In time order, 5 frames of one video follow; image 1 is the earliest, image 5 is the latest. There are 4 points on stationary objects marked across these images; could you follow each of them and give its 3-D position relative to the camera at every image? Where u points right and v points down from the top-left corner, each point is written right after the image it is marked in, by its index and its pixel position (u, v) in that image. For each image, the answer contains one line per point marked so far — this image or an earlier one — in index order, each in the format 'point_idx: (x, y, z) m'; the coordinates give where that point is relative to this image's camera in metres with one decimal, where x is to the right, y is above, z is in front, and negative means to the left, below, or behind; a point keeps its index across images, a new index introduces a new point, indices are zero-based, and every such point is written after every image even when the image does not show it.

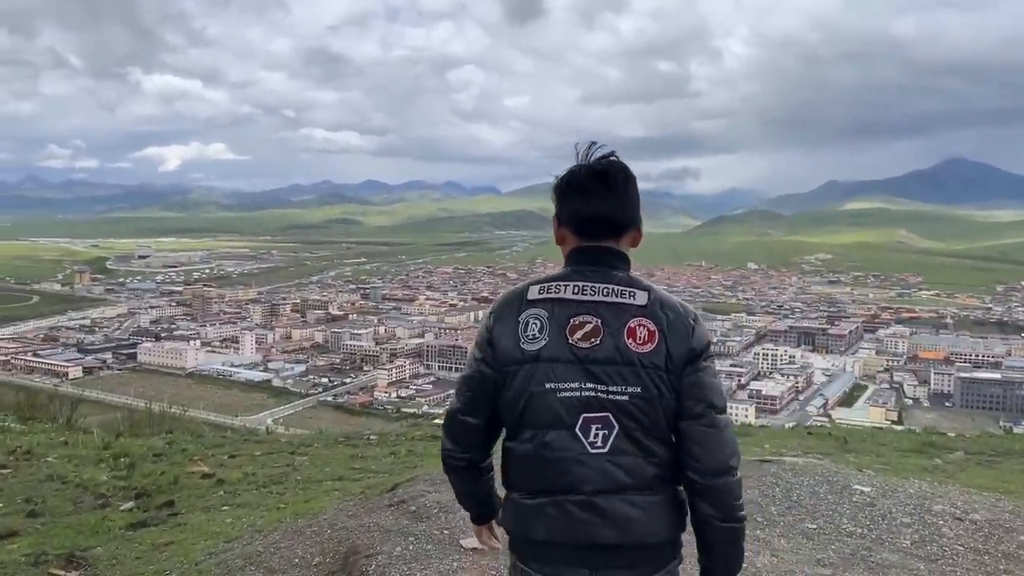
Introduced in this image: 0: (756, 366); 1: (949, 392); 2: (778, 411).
0: (+5.4, -1.6, +17.9) m
1: (+7.8, -1.8, +14.7) m
2: (+4.7, -2.0, +14.1) m
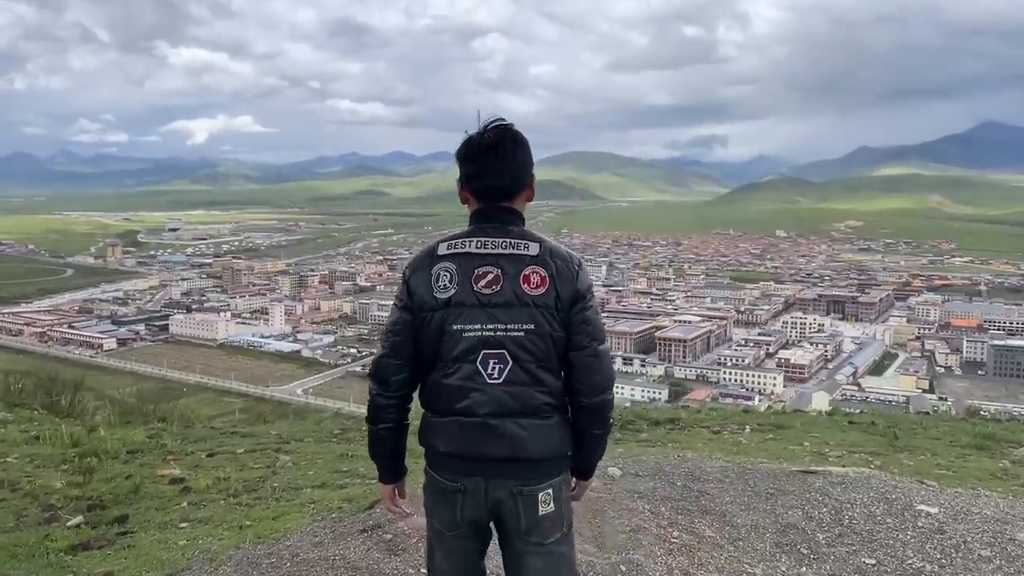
0: (+5.9, -0.9, +17.4) m
1: (+8.2, -1.2, +14.1) m
2: (+5.0, -1.5, +13.6) m
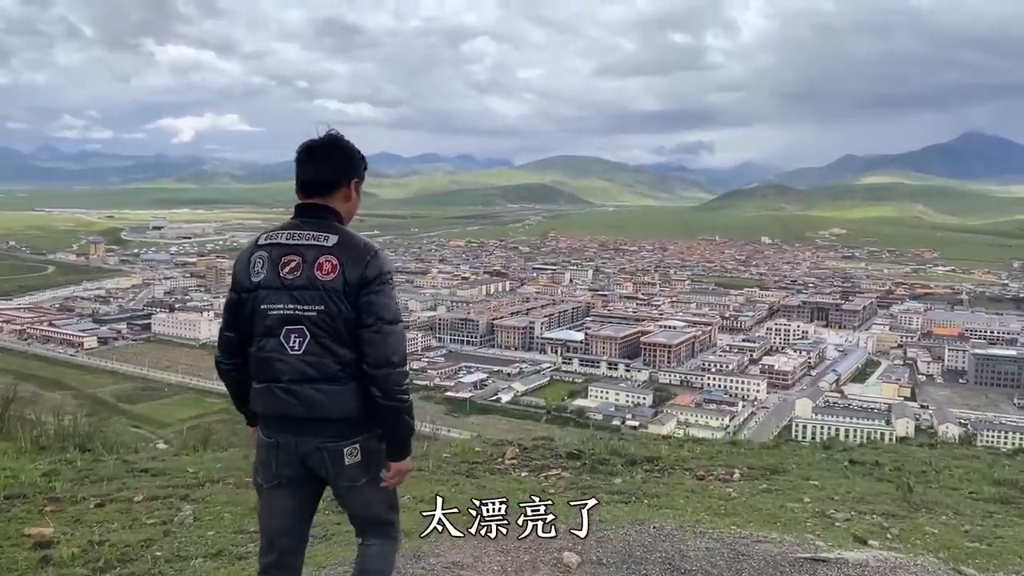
0: (+5.5, -1.1, +17.0) m
1: (+7.9, -1.4, +13.7) m
2: (+4.7, -1.6, +13.2) m
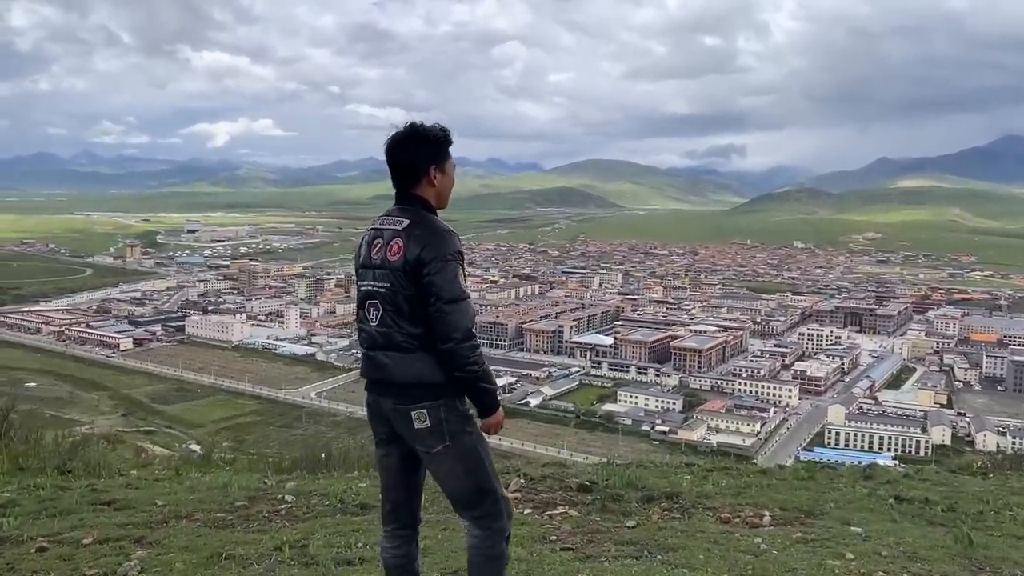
0: (+6.1, -1.3, +17.3) m
1: (+8.4, -1.6, +14.0) m
2: (+5.2, -1.7, +13.5) m
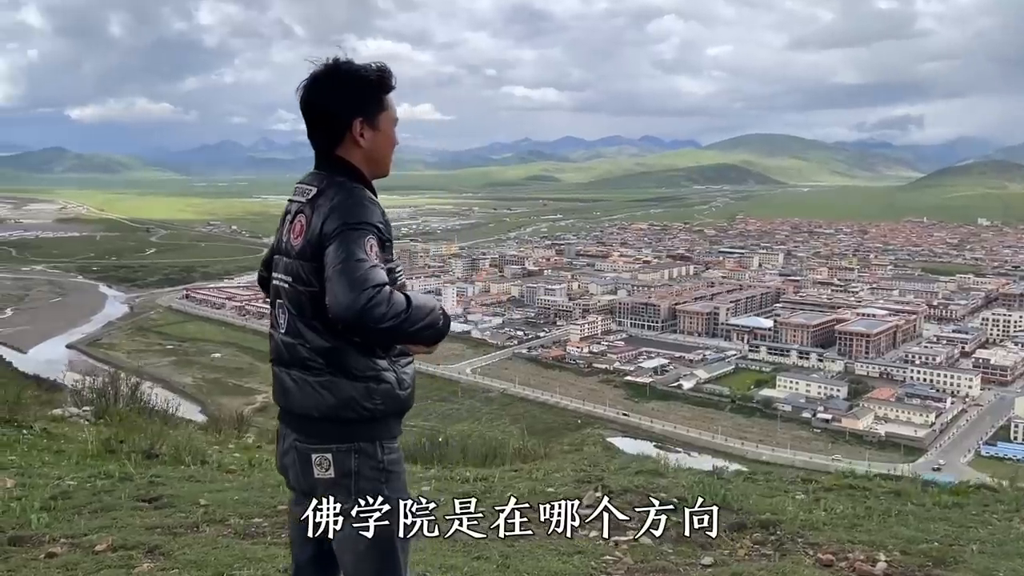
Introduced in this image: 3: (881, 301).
0: (+8.9, -0.9, +15.6) m
1: (+10.5, -1.3, +11.9) m
2: (+7.3, -1.5, +12.1) m
3: (+8.3, -0.3, +18.6) m
